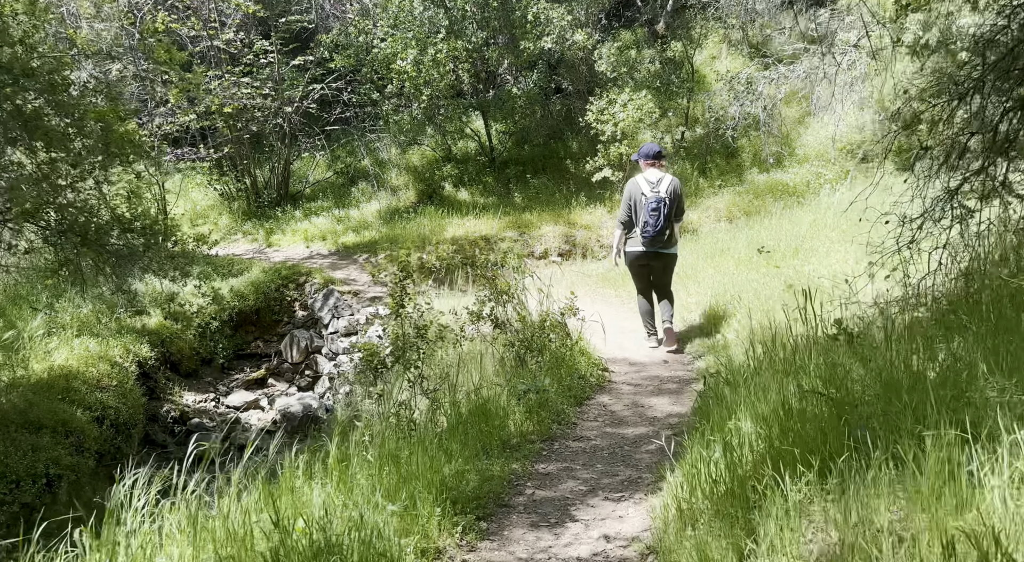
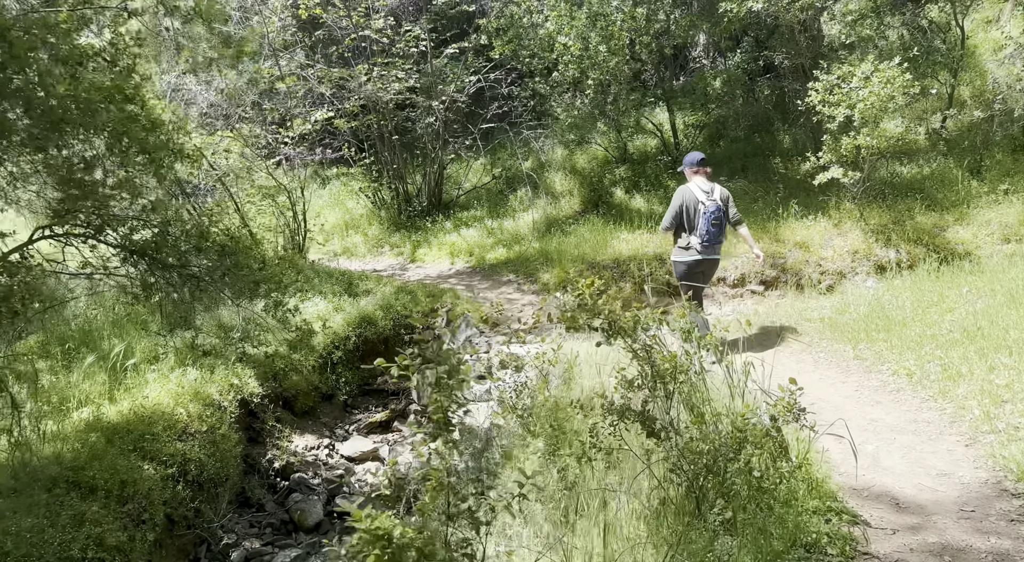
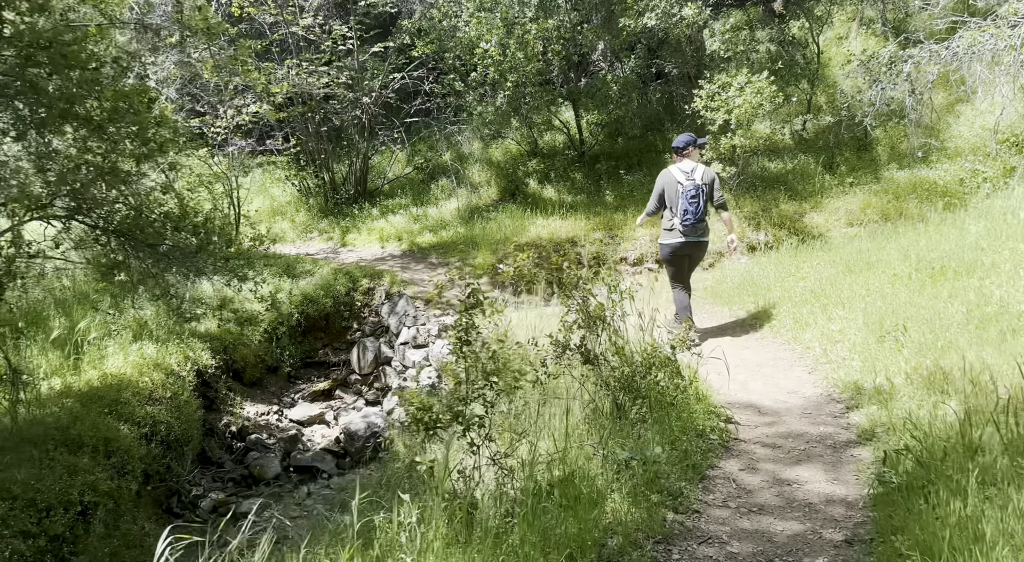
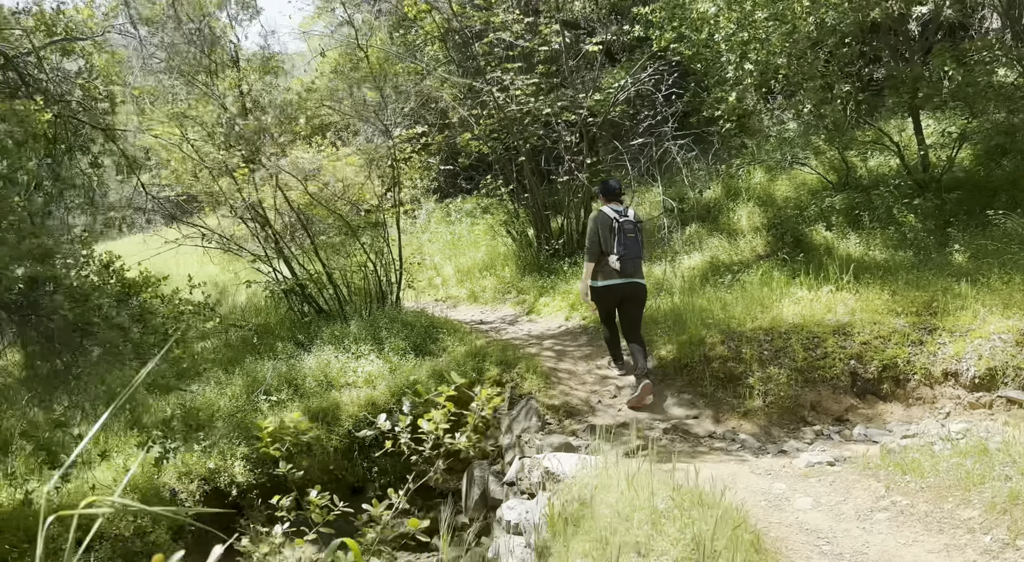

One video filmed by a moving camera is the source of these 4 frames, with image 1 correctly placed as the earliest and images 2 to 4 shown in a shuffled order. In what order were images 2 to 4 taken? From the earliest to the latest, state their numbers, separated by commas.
3, 2, 4
